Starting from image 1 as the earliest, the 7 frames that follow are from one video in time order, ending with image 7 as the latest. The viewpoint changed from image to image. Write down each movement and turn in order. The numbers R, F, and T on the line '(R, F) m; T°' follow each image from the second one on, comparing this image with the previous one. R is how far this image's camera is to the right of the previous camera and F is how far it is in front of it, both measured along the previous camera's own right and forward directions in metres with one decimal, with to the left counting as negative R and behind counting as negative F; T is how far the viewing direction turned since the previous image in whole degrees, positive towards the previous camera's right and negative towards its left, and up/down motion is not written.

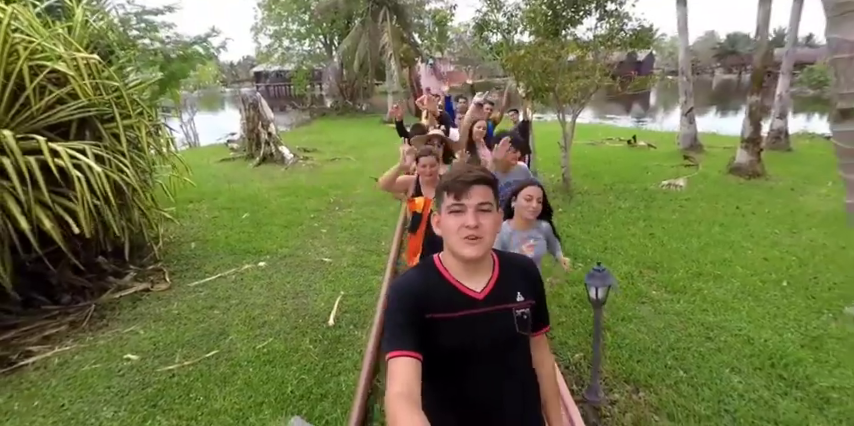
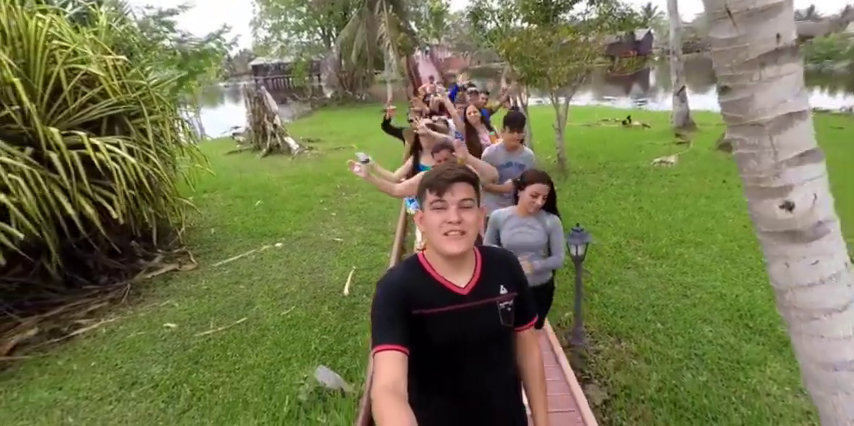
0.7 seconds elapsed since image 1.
(0.0, -0.4) m; -1°
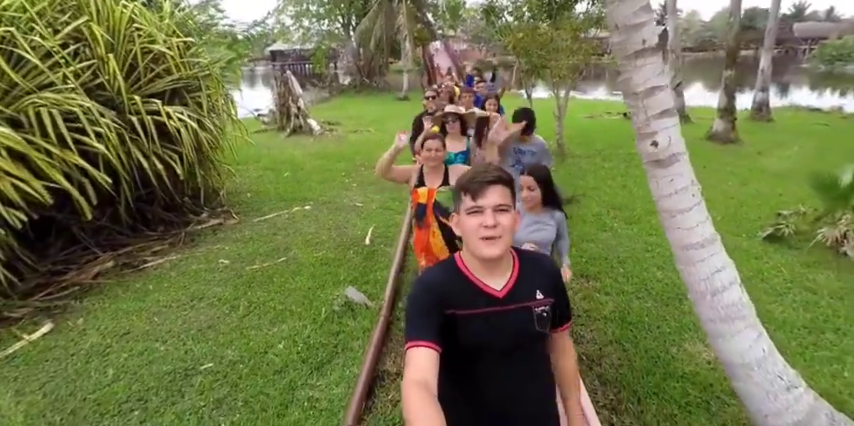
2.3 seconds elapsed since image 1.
(0.0, -0.8) m; -1°
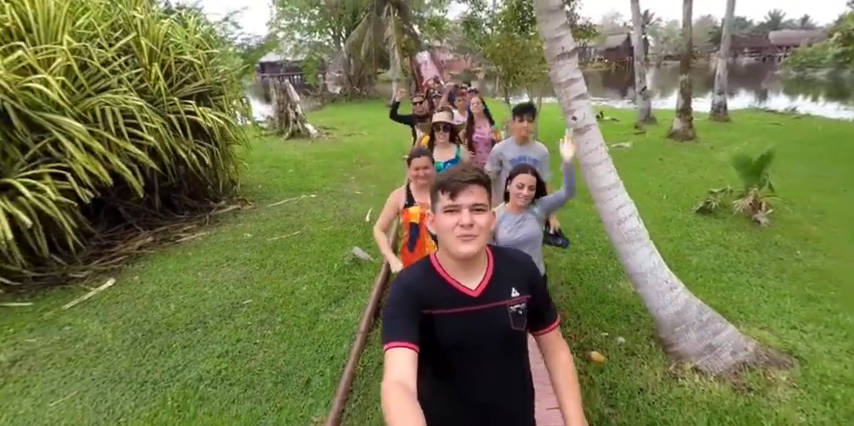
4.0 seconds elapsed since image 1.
(0.0, -0.9) m; +1°
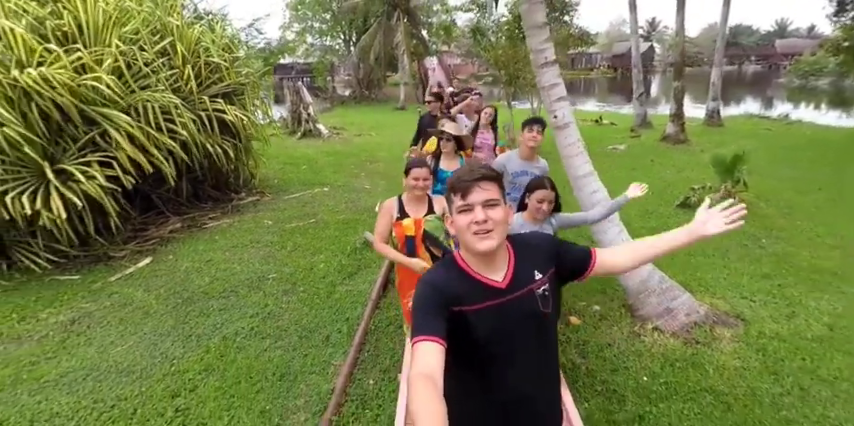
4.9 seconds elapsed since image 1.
(0.0, -0.5) m; -1°
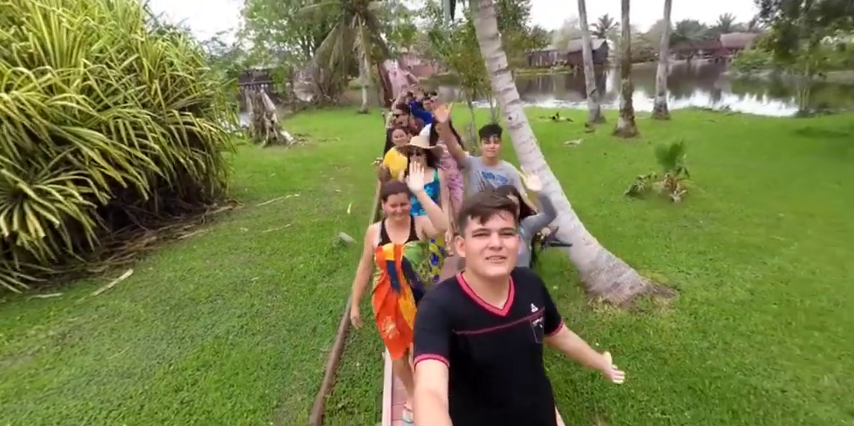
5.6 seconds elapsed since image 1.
(0.0, -0.4) m; +4°
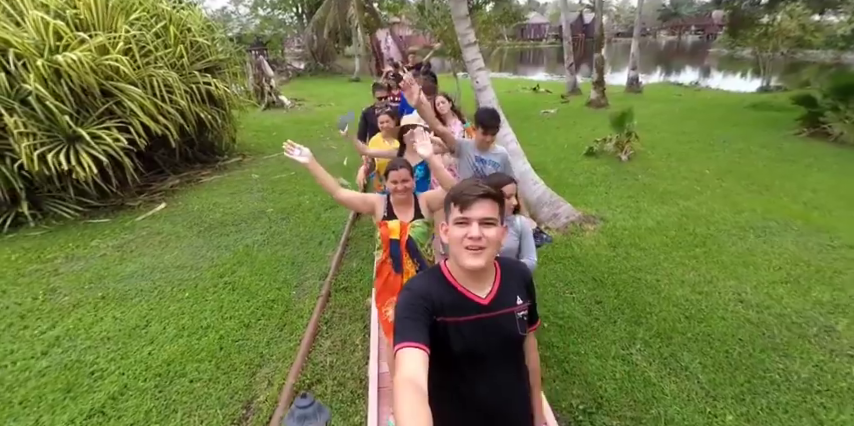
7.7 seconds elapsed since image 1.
(+0.1, -1.1) m; +1°
